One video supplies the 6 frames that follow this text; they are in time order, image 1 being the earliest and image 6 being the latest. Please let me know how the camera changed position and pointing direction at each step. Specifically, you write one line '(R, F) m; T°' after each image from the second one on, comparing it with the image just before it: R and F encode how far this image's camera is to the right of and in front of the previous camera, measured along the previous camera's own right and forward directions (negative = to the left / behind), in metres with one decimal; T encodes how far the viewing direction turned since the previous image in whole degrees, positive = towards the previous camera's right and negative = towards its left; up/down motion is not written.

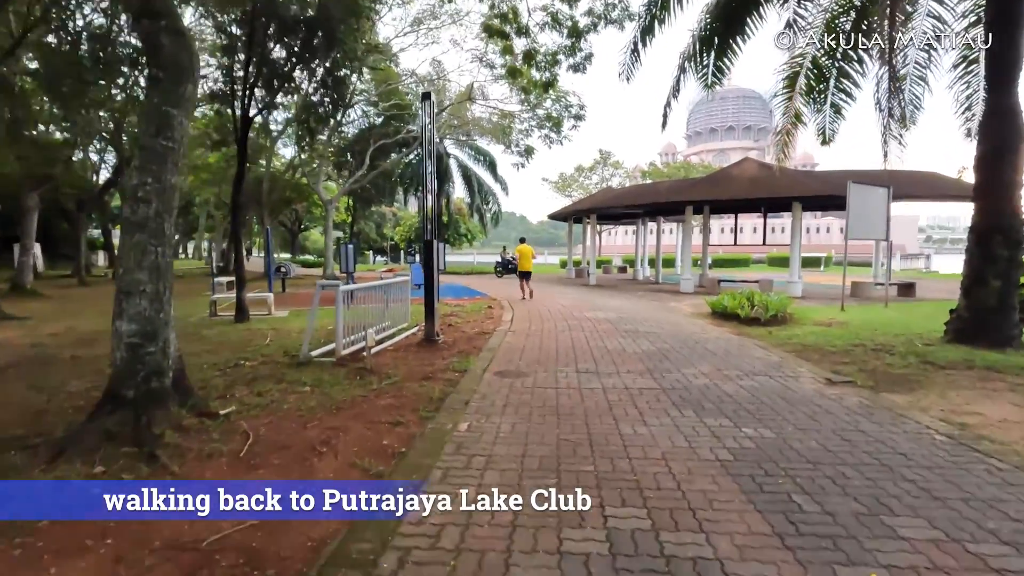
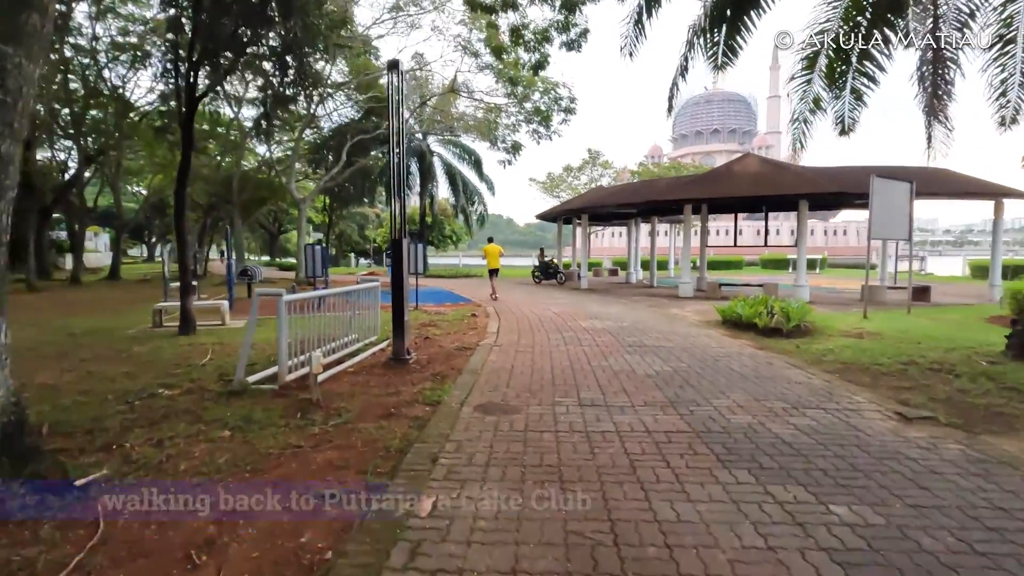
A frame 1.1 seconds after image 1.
(0.0, +1.4) m; +1°
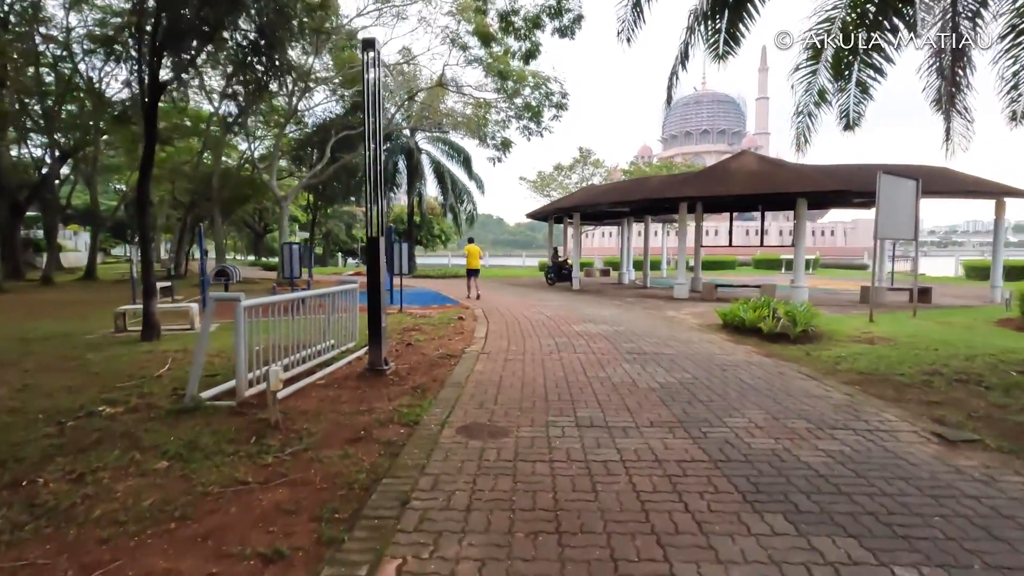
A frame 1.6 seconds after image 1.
(0.0, +0.7) m; +1°
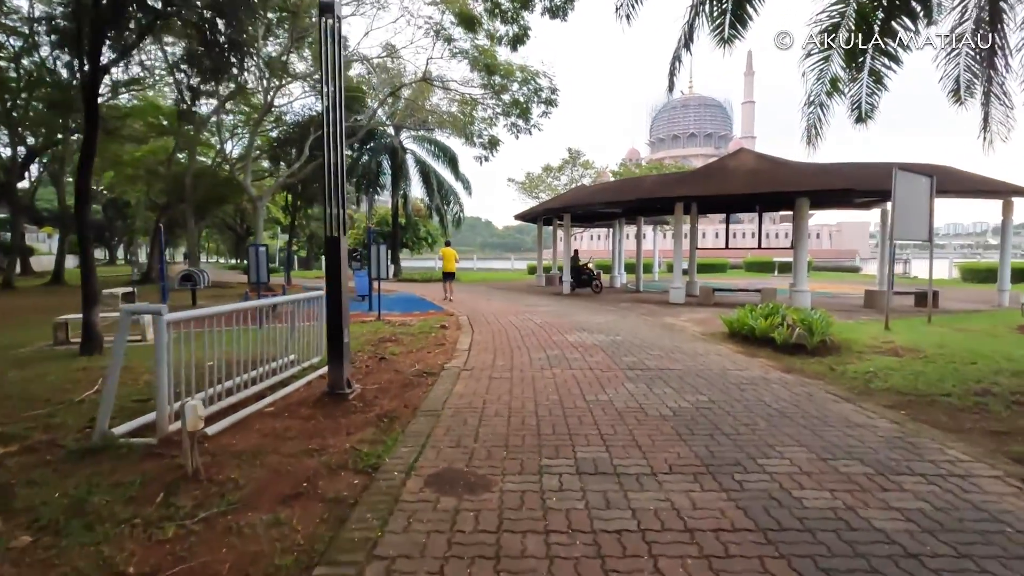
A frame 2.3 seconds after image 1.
(0.0, +1.0) m; +1°
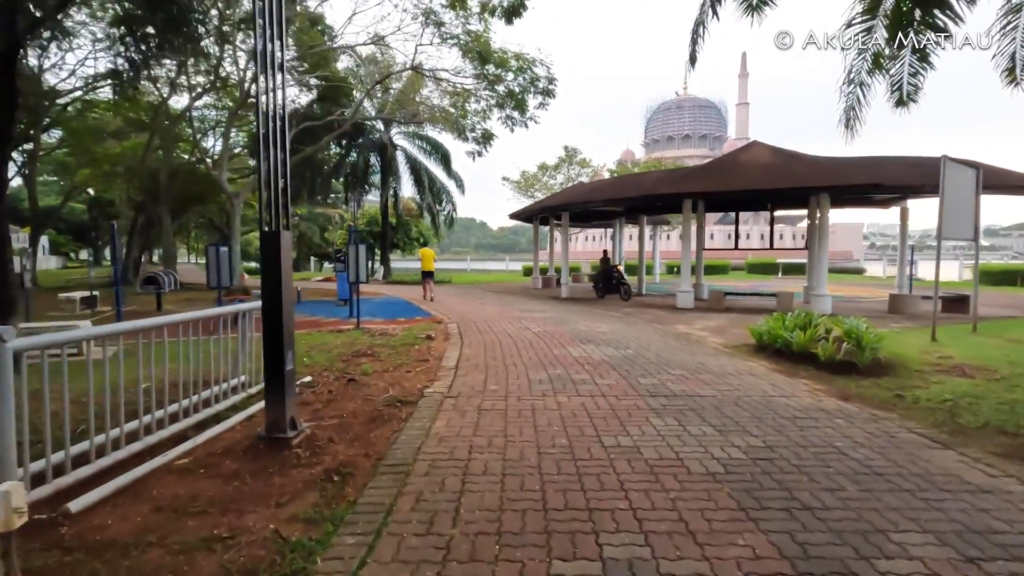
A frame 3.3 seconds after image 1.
(0.0, +1.3) m; +1°
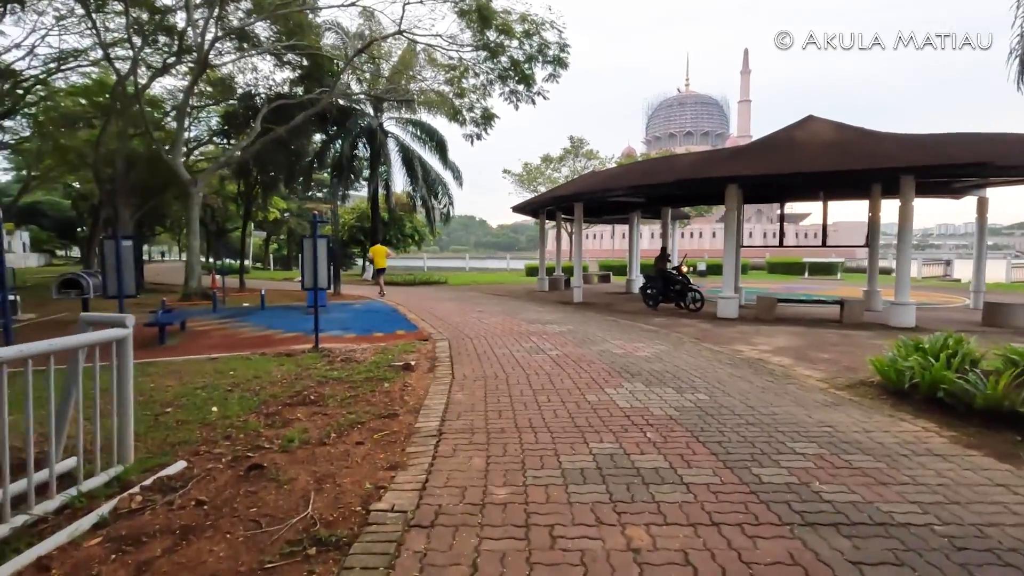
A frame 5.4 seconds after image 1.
(-0.1, +2.7) m; 0°
